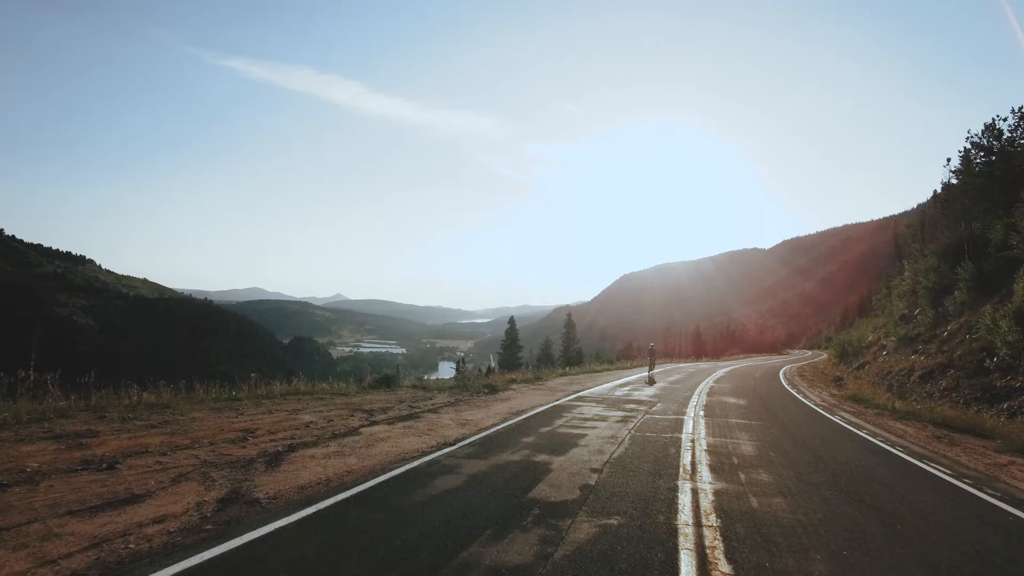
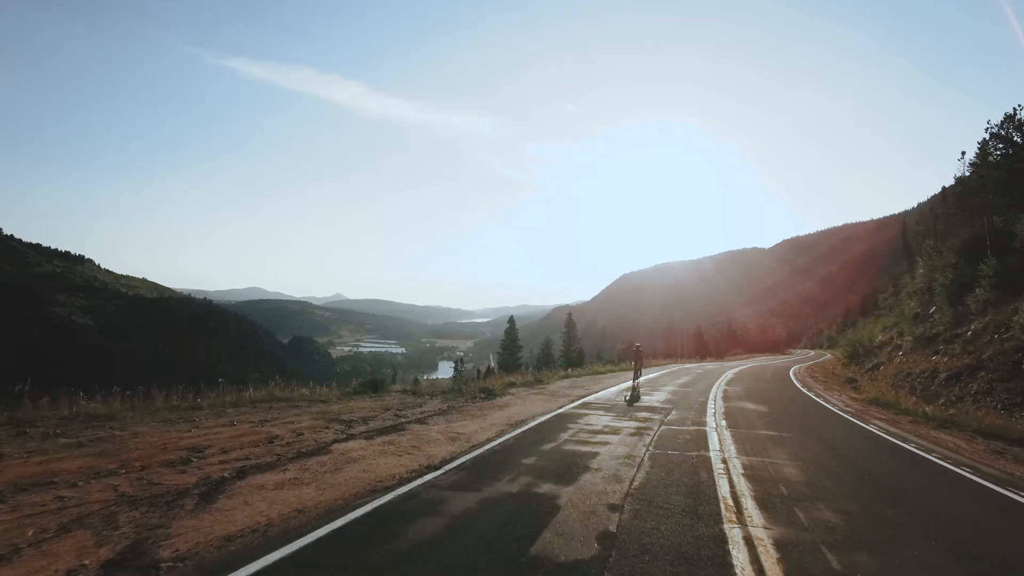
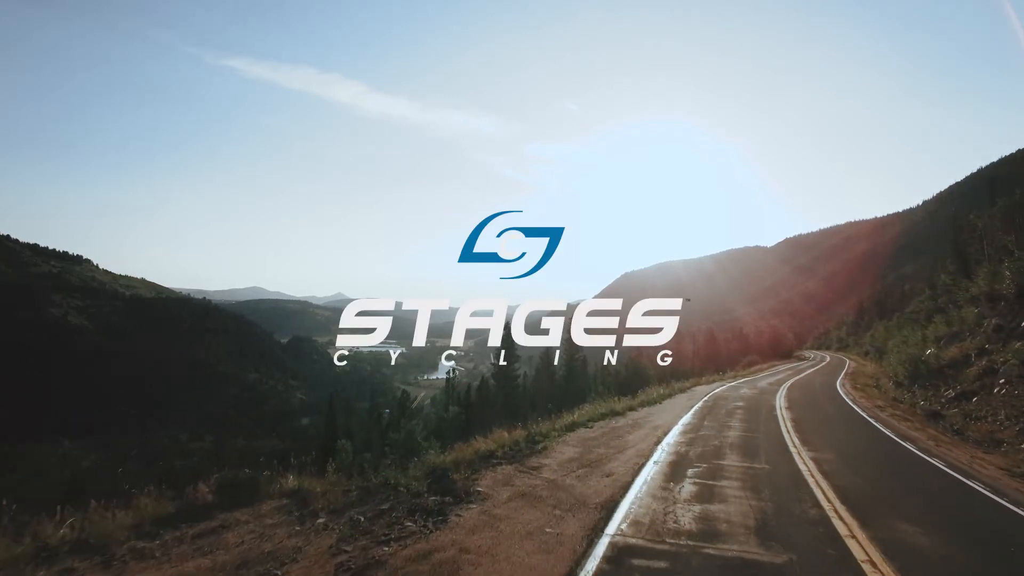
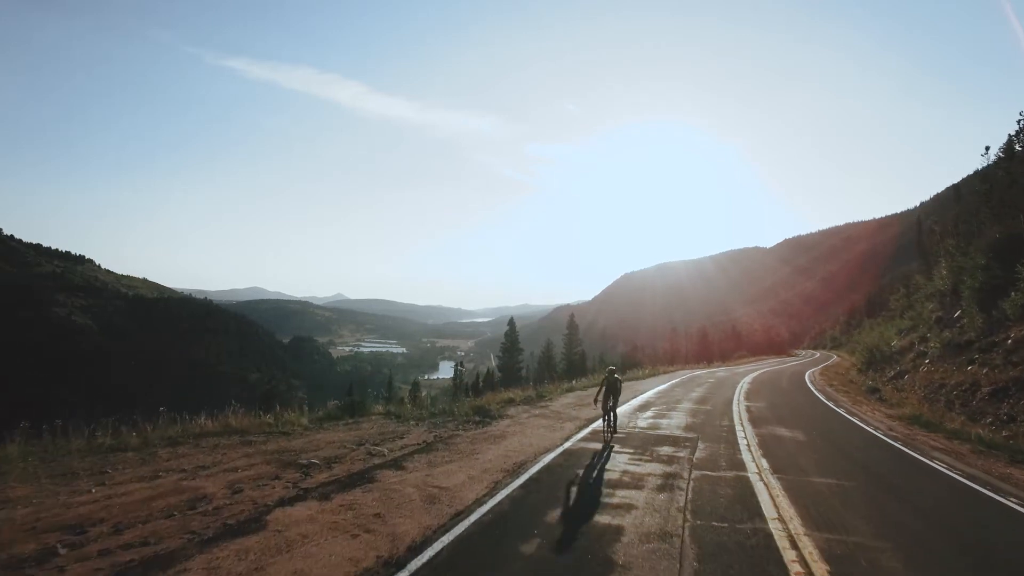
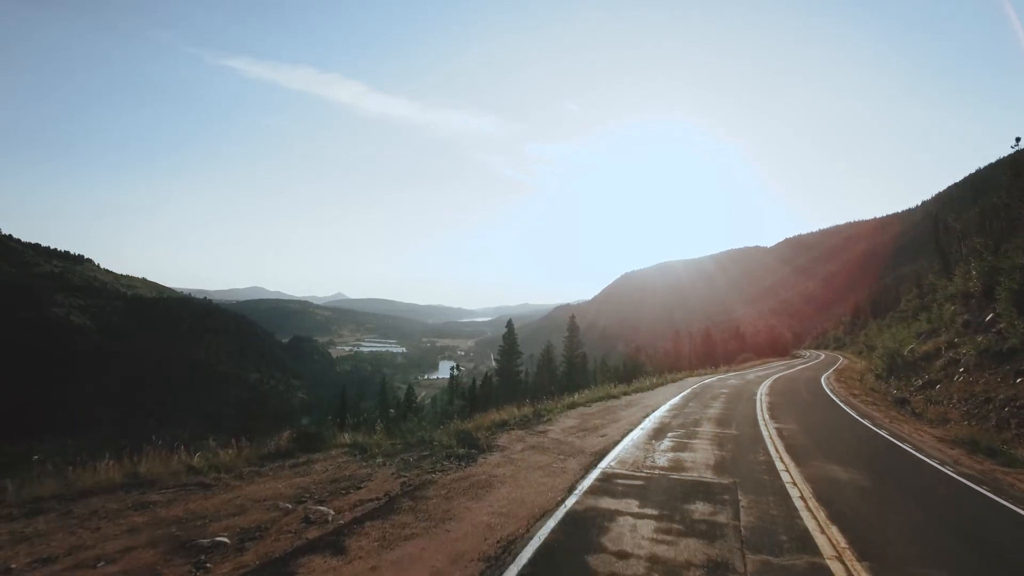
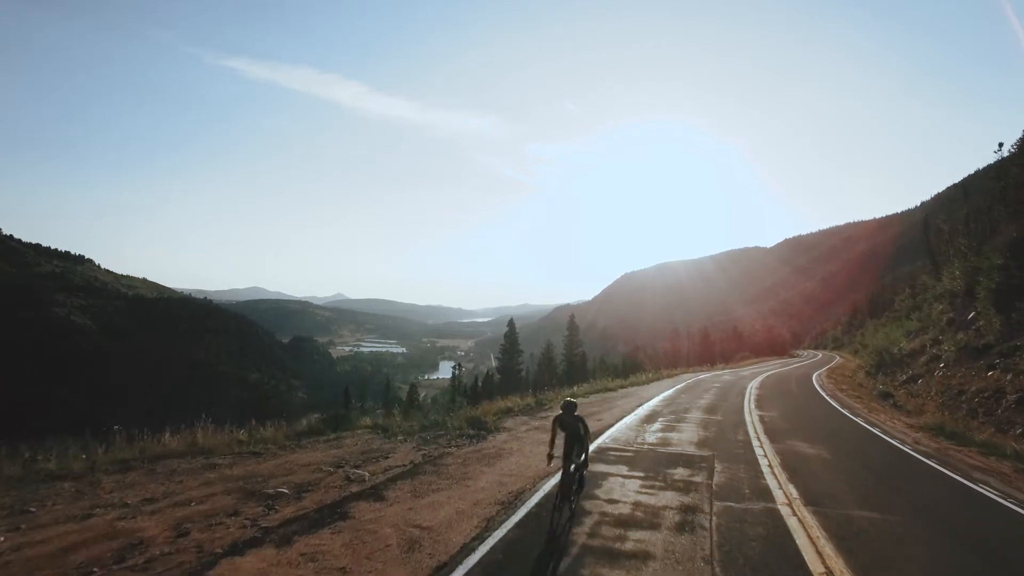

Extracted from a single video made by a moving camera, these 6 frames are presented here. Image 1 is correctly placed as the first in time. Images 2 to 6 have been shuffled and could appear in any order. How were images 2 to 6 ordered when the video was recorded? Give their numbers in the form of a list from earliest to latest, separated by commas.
2, 4, 6, 5, 3
